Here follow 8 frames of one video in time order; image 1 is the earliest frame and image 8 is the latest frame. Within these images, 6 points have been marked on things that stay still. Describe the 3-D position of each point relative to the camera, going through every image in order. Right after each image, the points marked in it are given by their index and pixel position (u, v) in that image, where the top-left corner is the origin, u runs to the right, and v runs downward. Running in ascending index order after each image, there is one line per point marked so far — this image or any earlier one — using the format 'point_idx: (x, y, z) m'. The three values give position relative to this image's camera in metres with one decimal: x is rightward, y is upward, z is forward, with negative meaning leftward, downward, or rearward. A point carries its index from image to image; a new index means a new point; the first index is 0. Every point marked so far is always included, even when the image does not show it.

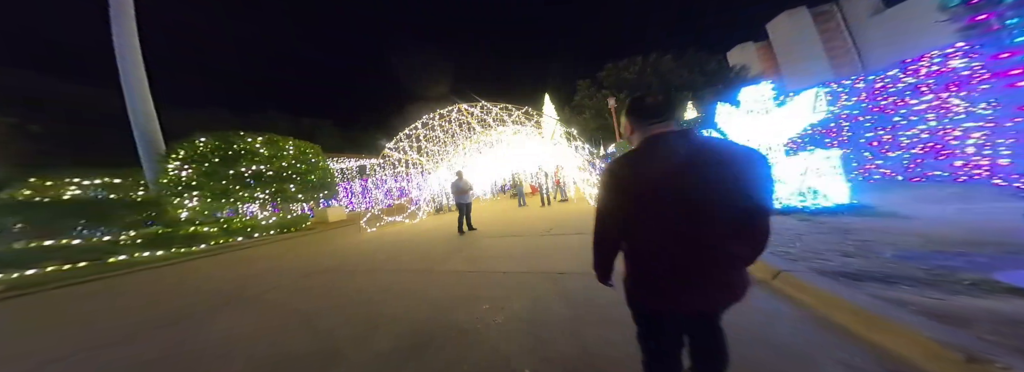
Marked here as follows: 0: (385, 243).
0: (-5.5, -2.1, +8.9) m
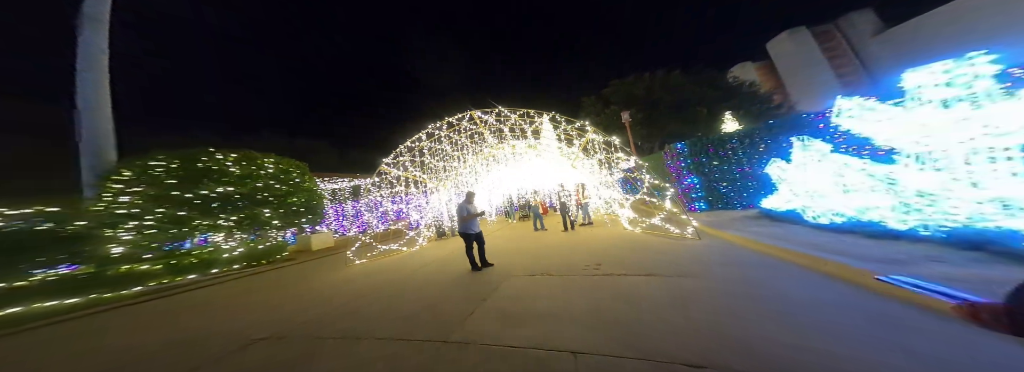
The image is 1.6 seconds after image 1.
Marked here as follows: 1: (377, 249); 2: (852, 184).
0: (-4.6, -2.9, +6.9) m
1: (-8.0, -3.6, +12.3) m
2: (+7.1, +0.1, +4.2) m
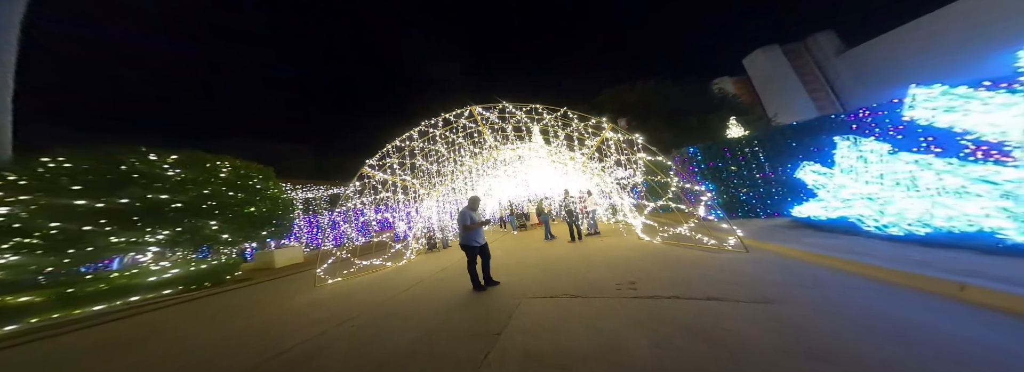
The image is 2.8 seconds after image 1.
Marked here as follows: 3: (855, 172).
0: (-4.3, -3.0, +5.4) m
1: (-8.0, -3.9, +10.6) m
2: (+7.6, 0.0, +3.7) m
3: (+8.3, +0.4, +5.1) m
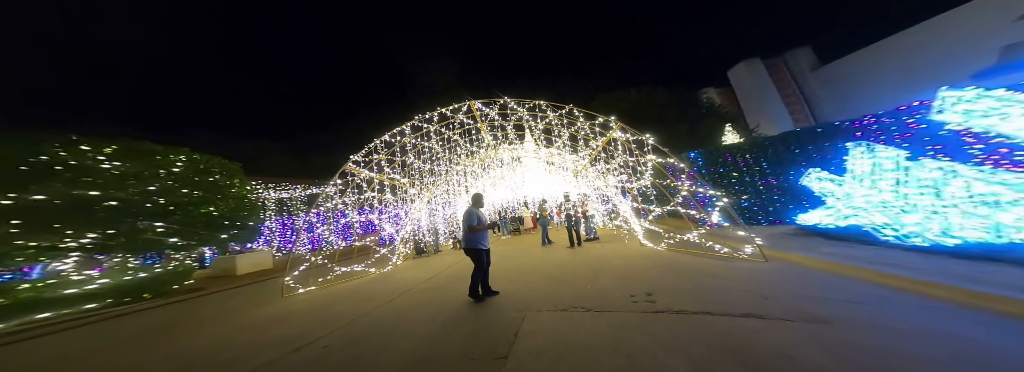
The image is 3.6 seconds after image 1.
0: (-4.2, -2.9, +4.7) m
1: (-8.2, -3.8, +9.6) m
2: (+7.8, -0.1, +3.6) m
3: (+8.4, +0.2, +5.0) m
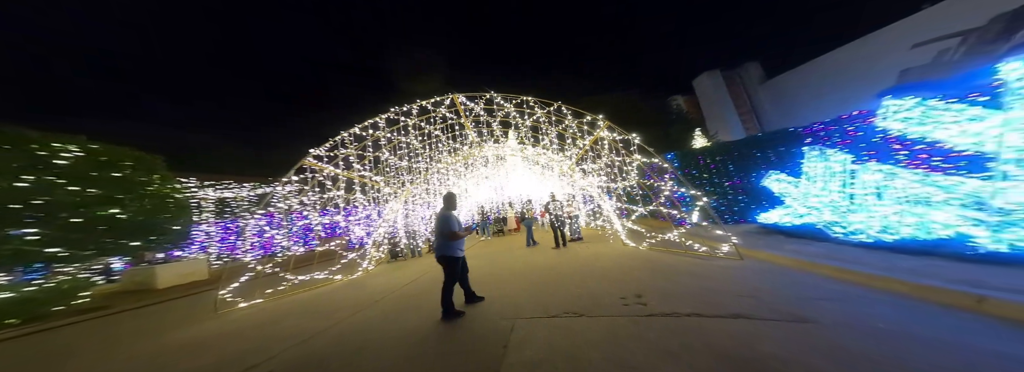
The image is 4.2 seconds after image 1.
0: (-4.4, -2.9, +3.9) m
1: (-8.9, -3.8, +8.5) m
2: (+7.6, -0.2, +4.1) m
3: (+8.1, +0.1, +5.6) m
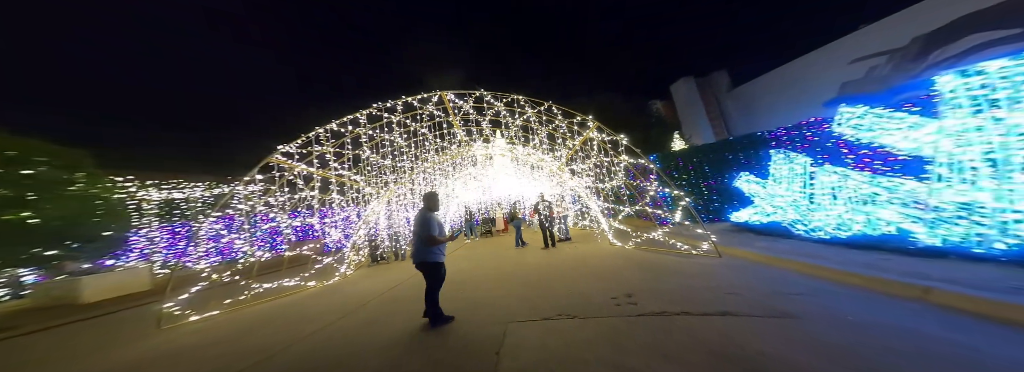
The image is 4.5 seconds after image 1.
0: (-4.5, -3.0, +3.5) m
1: (-9.3, -3.8, +7.7) m
2: (+7.5, -0.3, +4.6) m
3: (+7.9, +0.1, +6.1) m
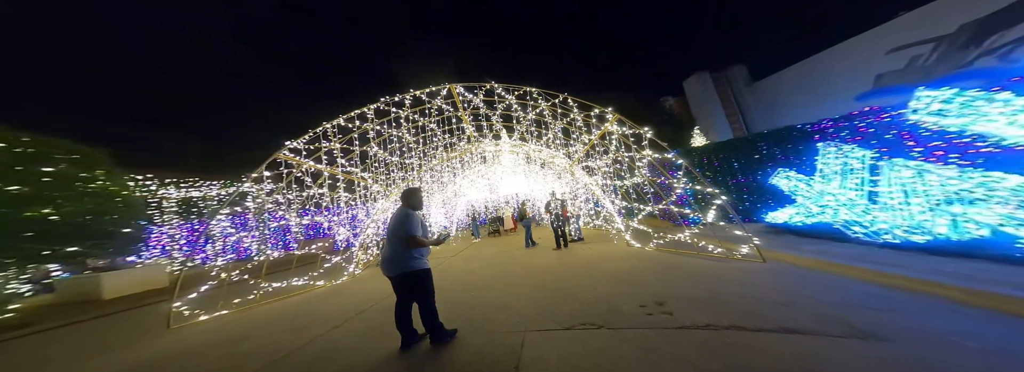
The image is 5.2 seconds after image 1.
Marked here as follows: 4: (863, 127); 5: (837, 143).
0: (-4.2, -2.9, +3.3) m
1: (-8.8, -3.7, +7.6) m
2: (+7.9, -0.2, +3.9) m
3: (+8.3, +0.2, +5.4) m
4: (+8.2, +1.4, +4.9) m
5: (+8.4, +1.0, +5.5) m
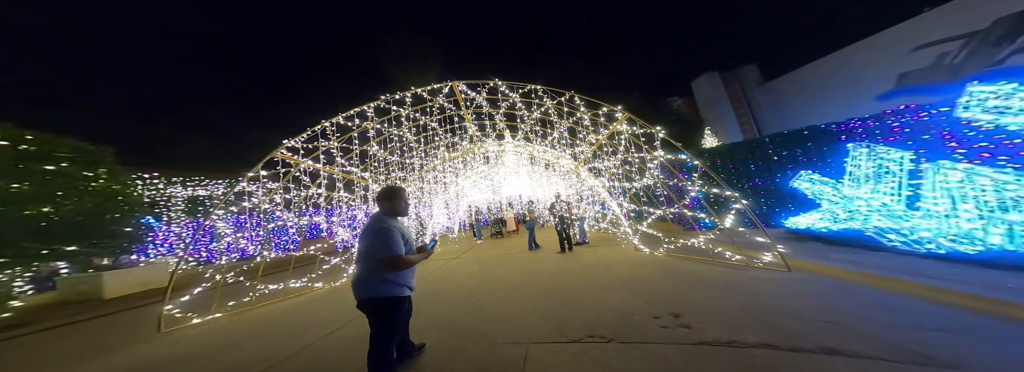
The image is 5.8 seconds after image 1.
0: (-4.2, -2.9, +3.0) m
1: (-8.7, -3.7, +7.4) m
2: (+7.9, -0.2, +3.5) m
3: (+8.4, +0.1, +5.0) m
4: (+8.2, +1.3, +4.5) m
5: (+8.5, +1.0, +5.1) m
